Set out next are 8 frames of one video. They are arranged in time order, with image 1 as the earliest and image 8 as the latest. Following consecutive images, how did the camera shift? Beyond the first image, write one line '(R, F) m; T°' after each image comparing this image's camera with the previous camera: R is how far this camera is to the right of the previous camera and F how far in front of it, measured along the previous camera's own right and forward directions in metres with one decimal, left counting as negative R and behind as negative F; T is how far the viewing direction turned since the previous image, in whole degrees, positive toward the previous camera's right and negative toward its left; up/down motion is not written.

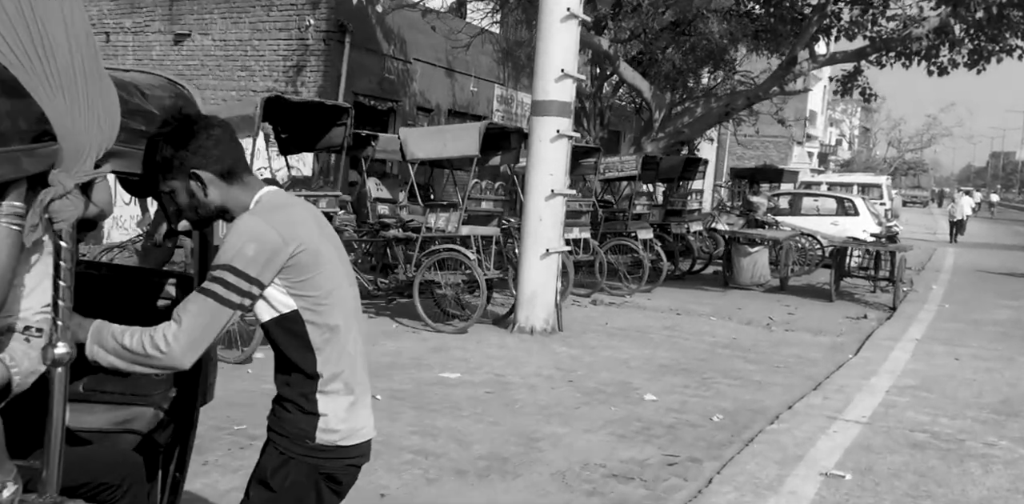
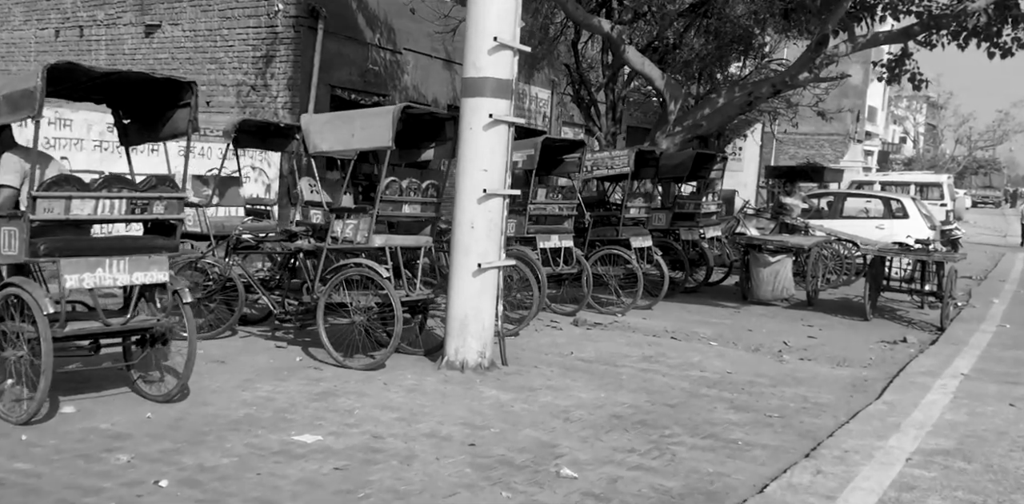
(+0.9, +1.7) m; -3°
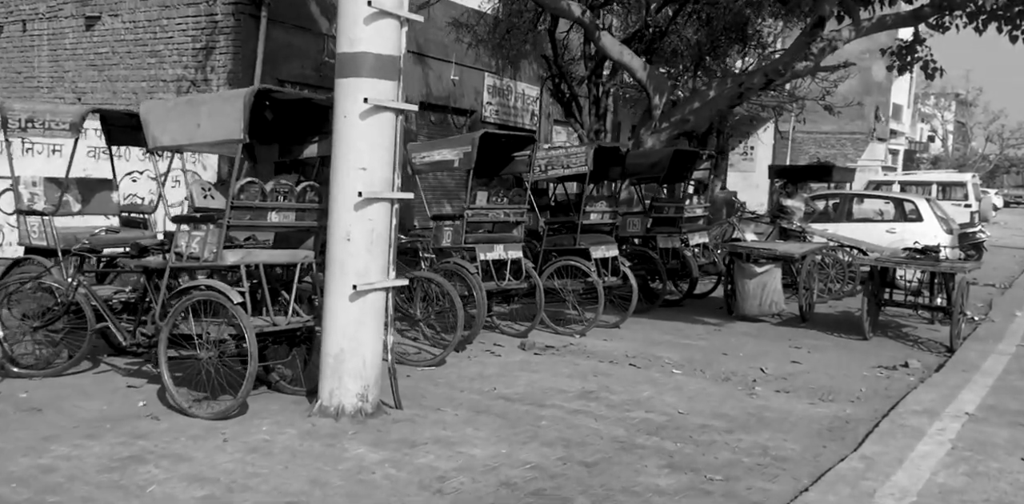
(+0.8, +1.3) m; -1°
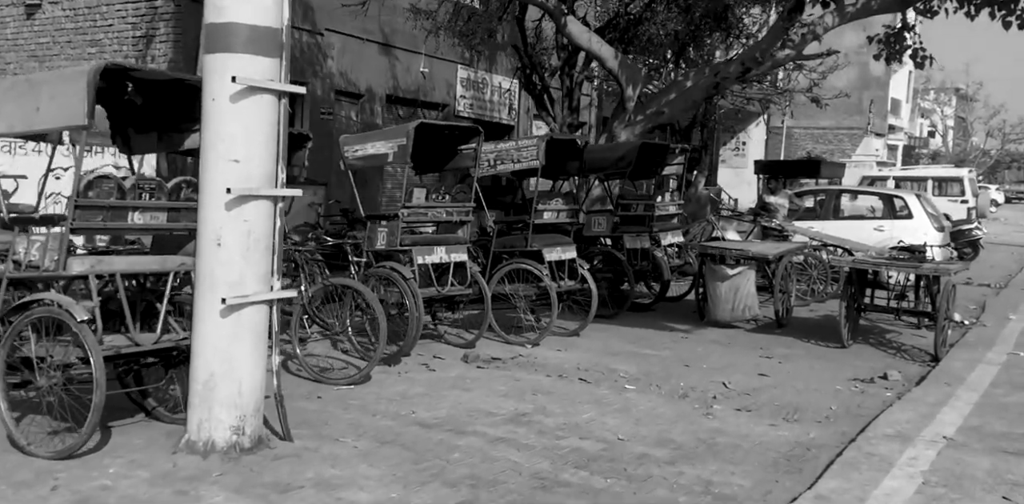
(+0.5, +0.8) m; 0°
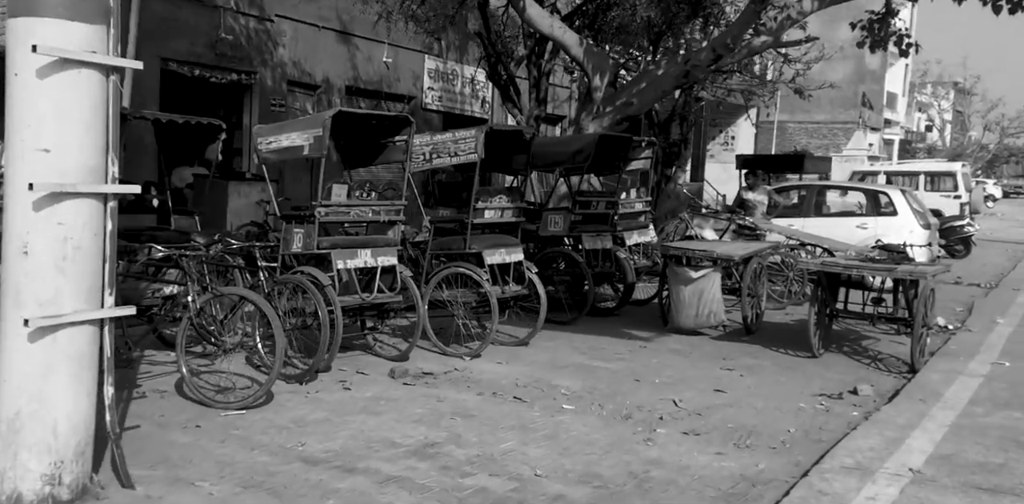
(+0.5, +0.7) m; 0°
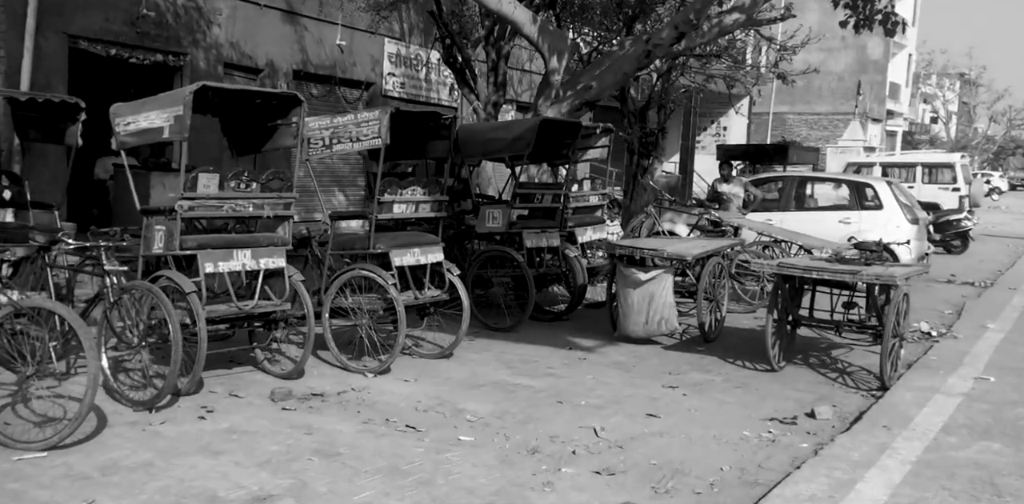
(+0.7, +1.0) m; 0°
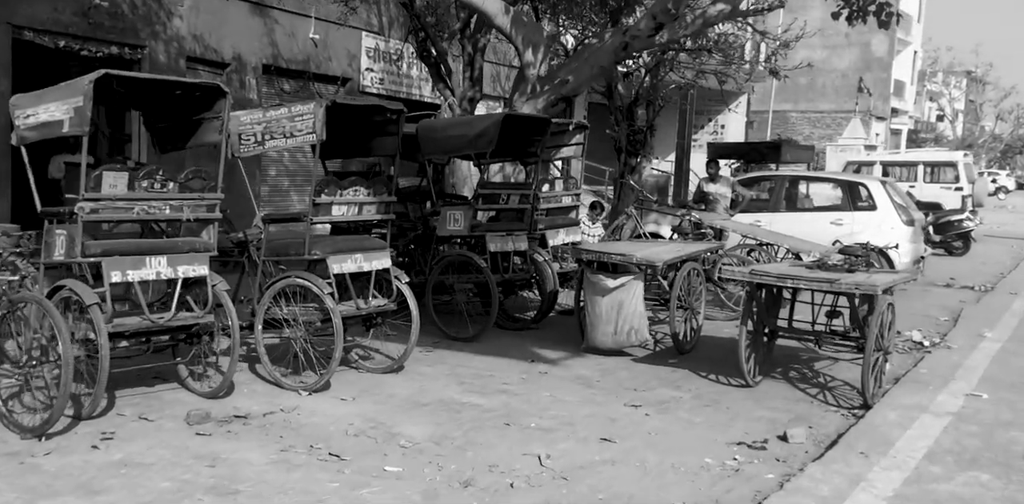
(+0.4, +0.6) m; 0°
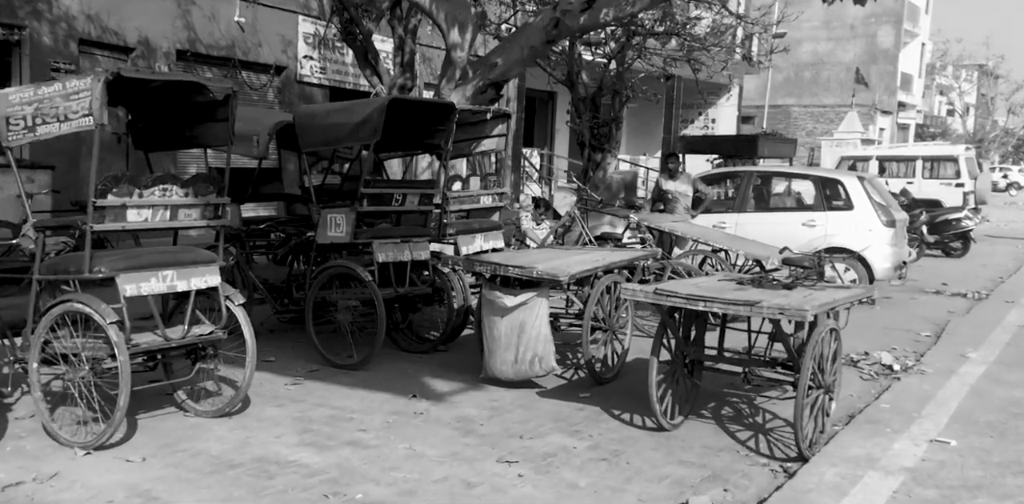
(+0.9, +1.3) m; -1°
